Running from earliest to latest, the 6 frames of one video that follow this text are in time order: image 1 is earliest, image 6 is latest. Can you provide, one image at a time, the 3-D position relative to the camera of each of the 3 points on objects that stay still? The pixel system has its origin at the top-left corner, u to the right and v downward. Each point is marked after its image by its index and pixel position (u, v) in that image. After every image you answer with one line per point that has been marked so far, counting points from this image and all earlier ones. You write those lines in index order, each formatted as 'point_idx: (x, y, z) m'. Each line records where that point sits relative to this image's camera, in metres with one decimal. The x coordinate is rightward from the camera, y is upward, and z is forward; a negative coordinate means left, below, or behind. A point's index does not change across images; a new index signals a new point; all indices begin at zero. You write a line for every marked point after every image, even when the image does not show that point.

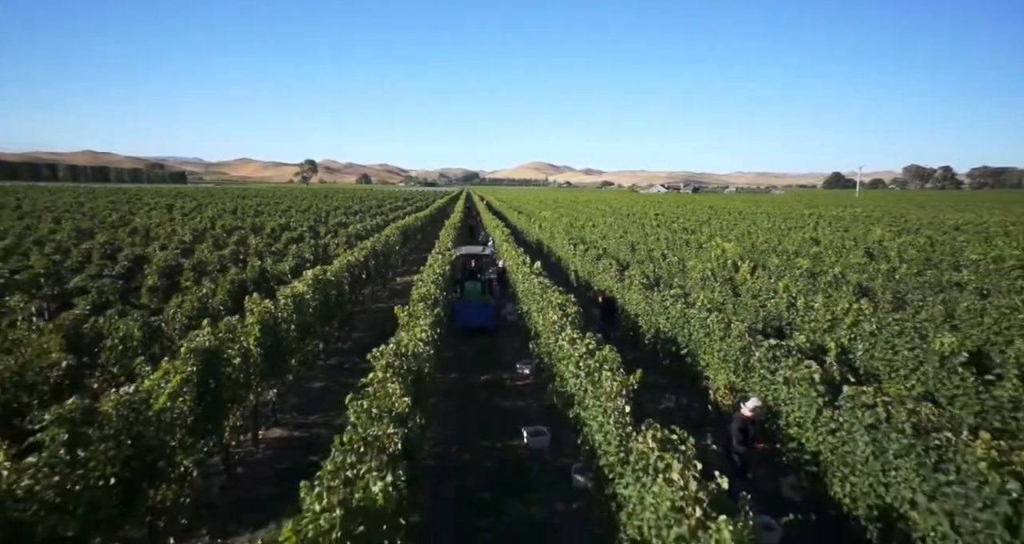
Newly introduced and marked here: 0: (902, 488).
0: (+4.3, -2.4, +6.2) m
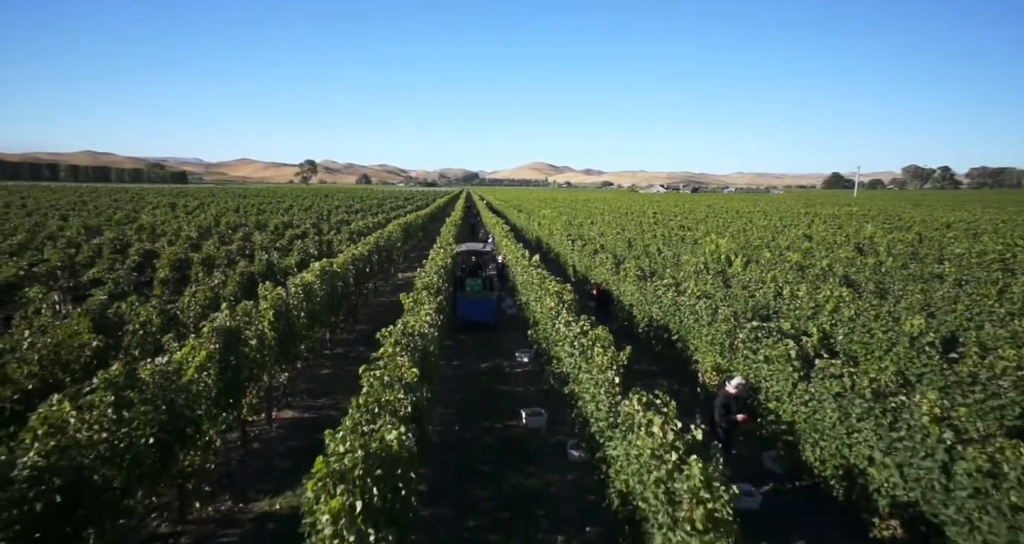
0: (+4.3, -2.1, +6.9) m
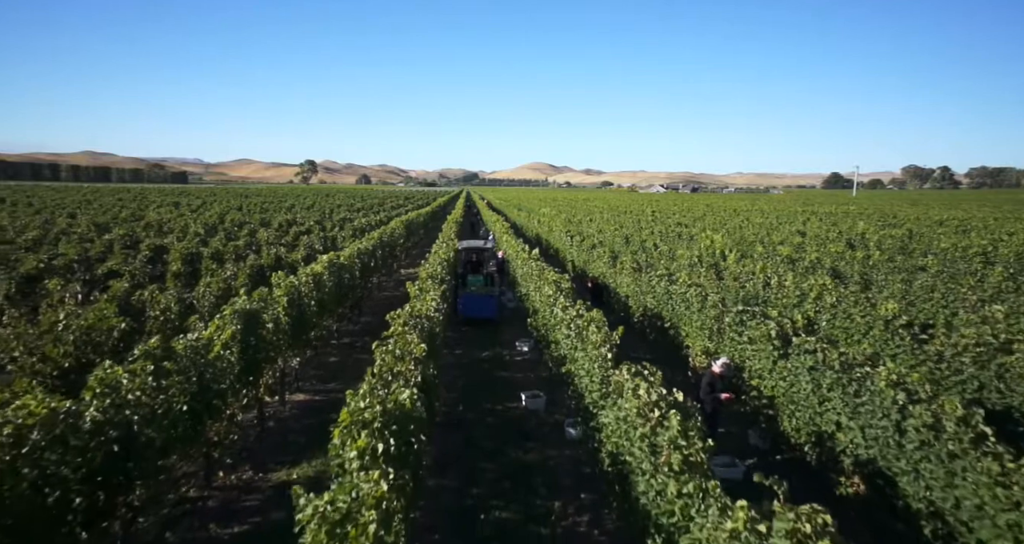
0: (+4.3, -1.9, +7.5) m
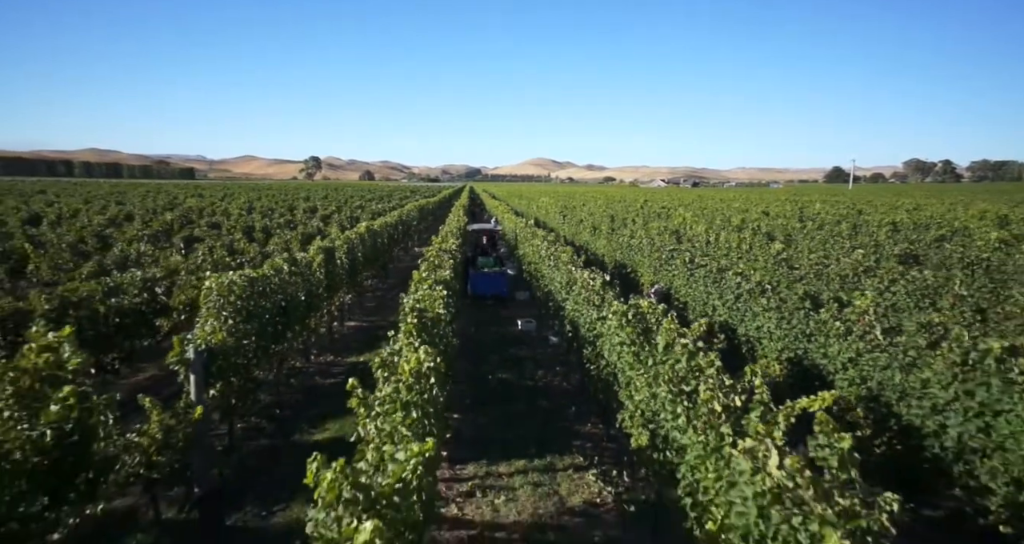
0: (+4.2, -0.6, +11.9) m
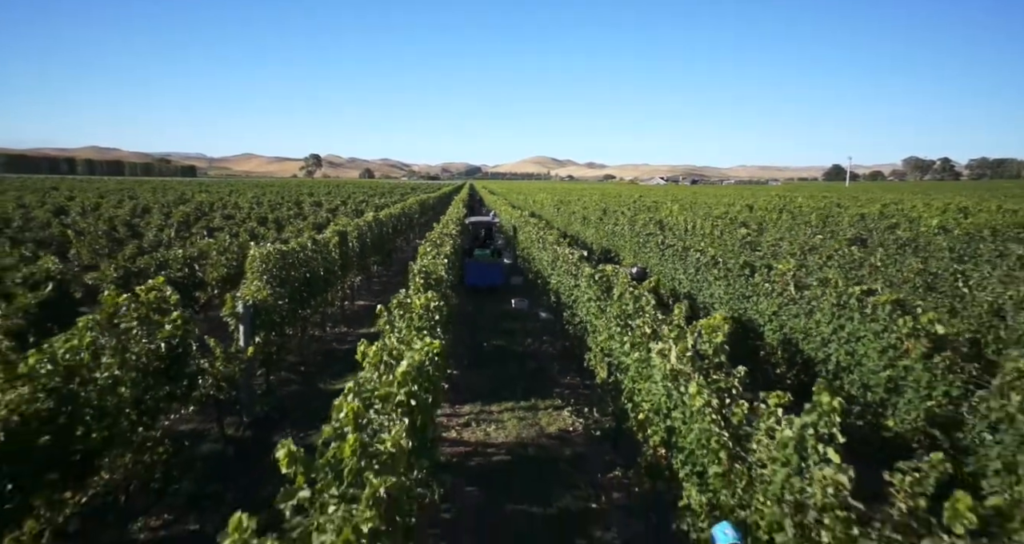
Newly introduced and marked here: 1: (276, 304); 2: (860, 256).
0: (+4.0, -0.1, +13.7) m
1: (-4.3, -0.6, +10.1) m
2: (+7.5, +0.3, +11.9) m
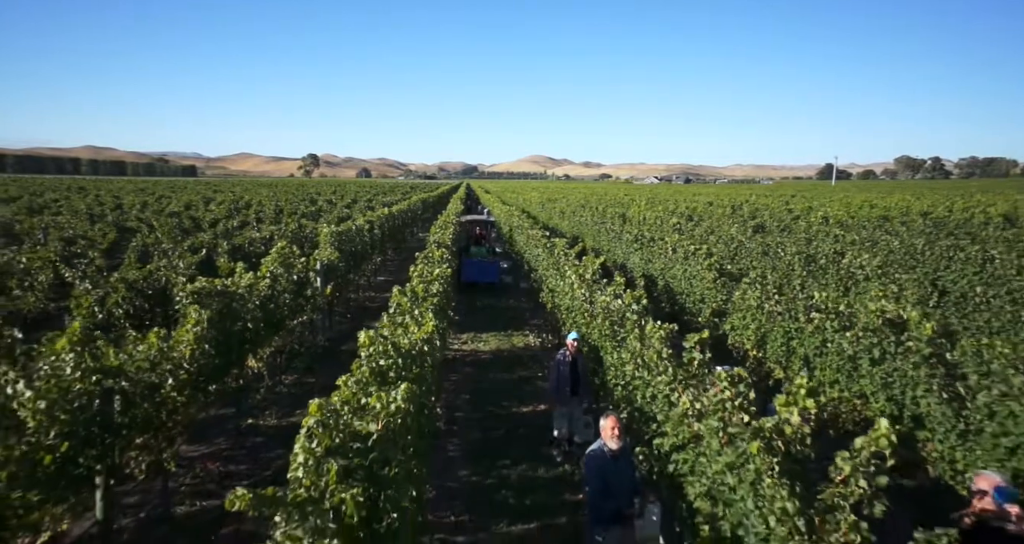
0: (+3.5, +0.7, +18.8) m
1: (-4.8, +0.2, +15.1) m
2: (+7.0, +1.1, +17.0) m
